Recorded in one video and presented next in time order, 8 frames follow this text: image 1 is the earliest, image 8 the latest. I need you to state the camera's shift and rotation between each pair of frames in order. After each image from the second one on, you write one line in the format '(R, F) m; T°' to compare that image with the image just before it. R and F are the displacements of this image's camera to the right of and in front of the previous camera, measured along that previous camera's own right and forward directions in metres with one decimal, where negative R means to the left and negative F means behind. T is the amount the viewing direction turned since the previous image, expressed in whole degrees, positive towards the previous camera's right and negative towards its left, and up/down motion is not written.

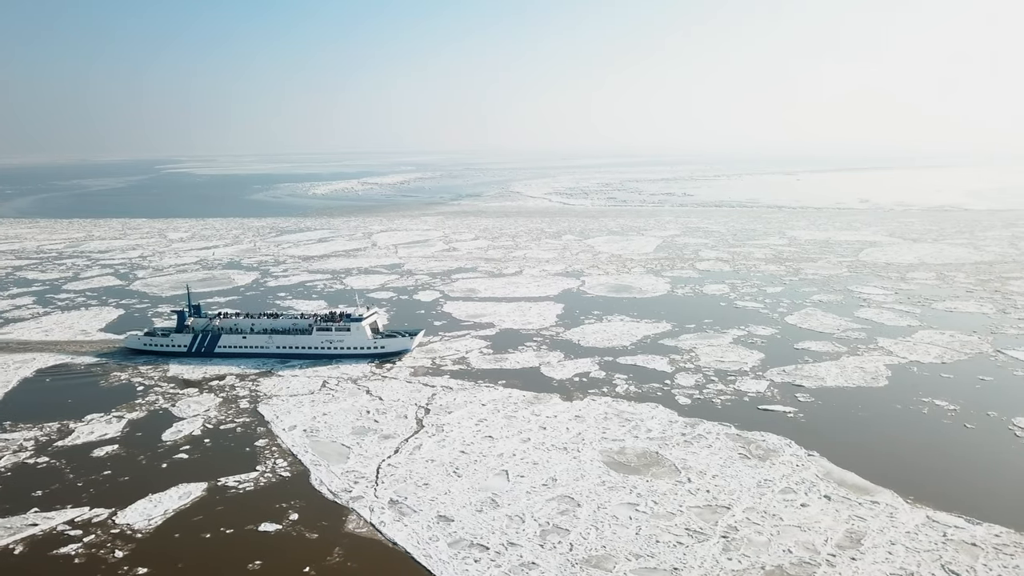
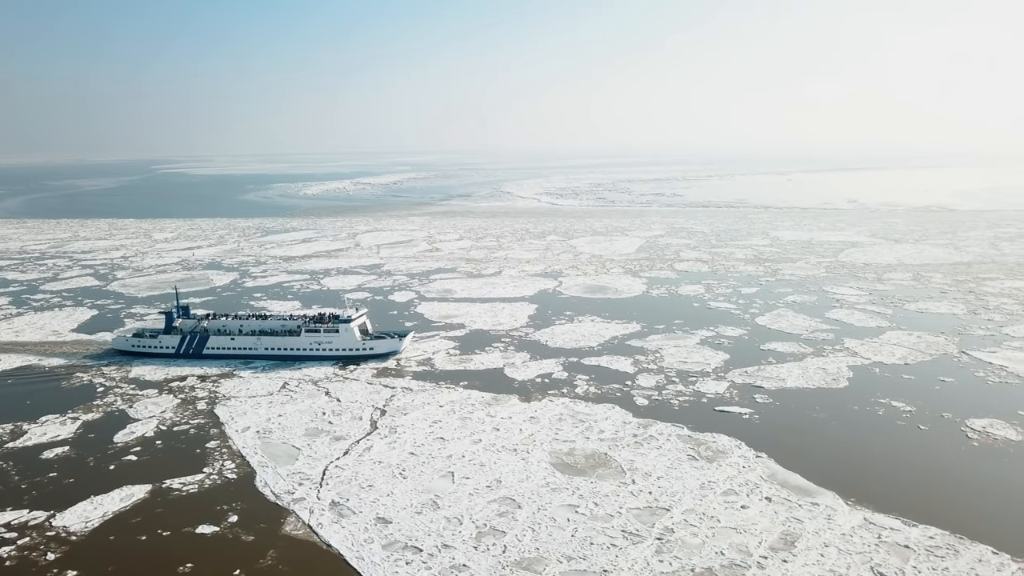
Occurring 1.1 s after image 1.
(+1.0, 0.0) m; 0°
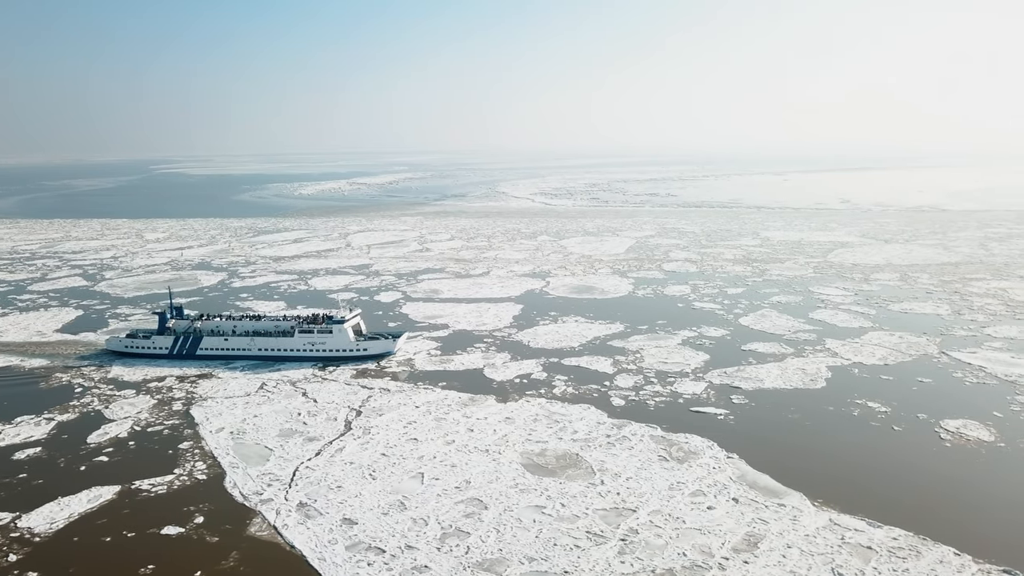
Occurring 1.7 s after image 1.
(+0.5, 0.0) m; 0°
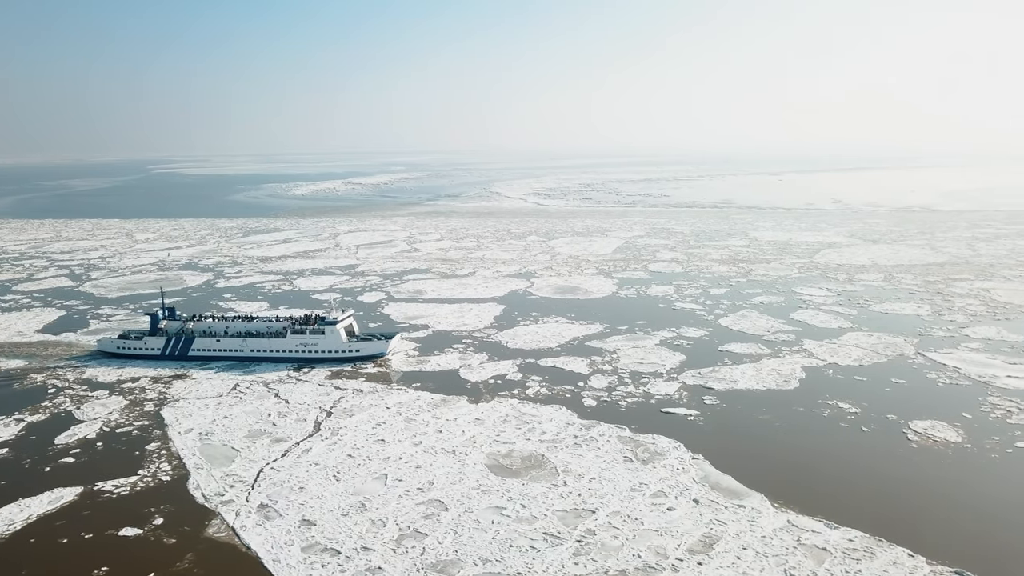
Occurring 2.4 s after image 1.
(+0.7, 0.0) m; 0°
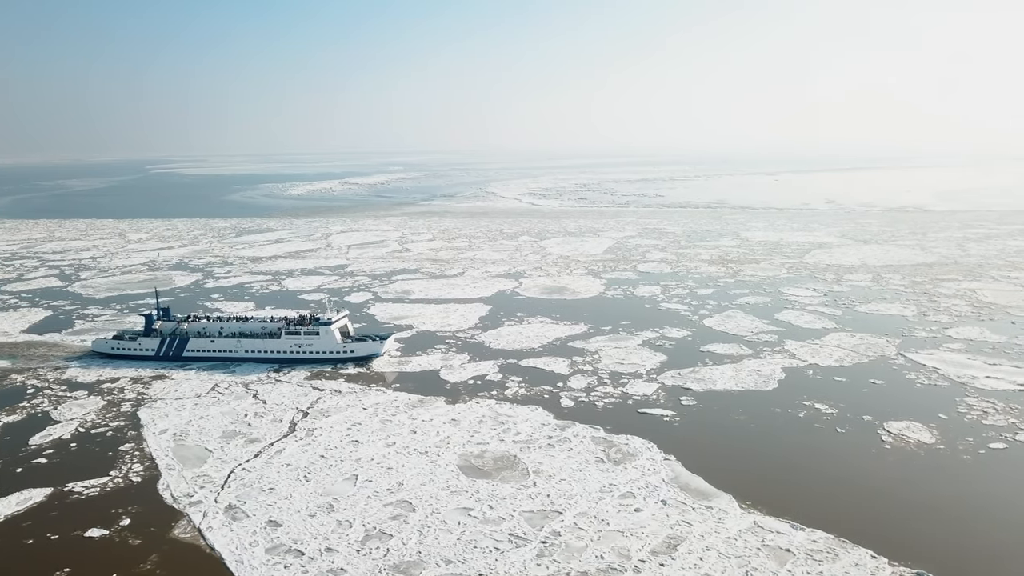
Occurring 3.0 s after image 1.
(+0.5, 0.0) m; 0°
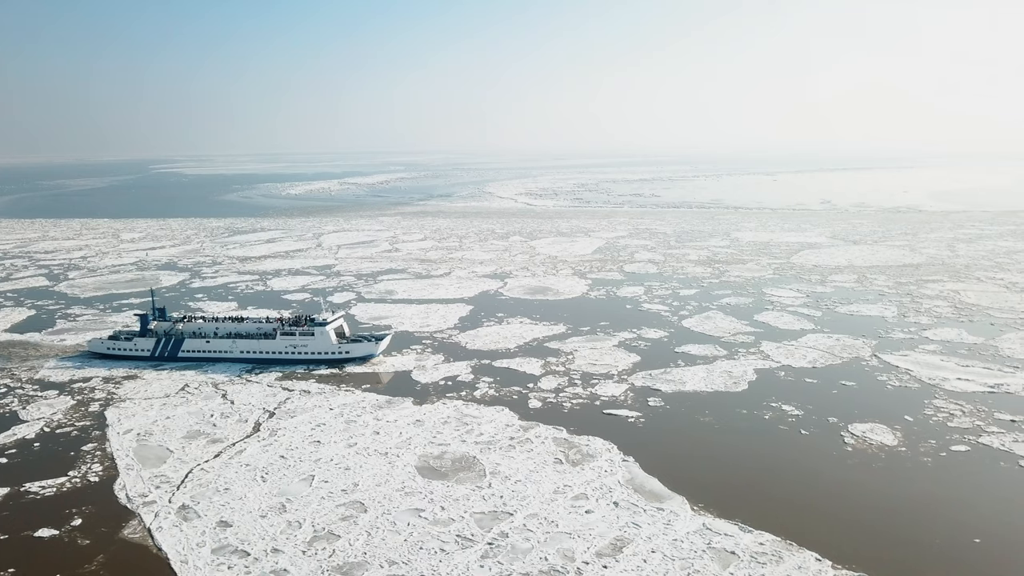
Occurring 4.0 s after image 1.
(+0.9, 0.0) m; 0°
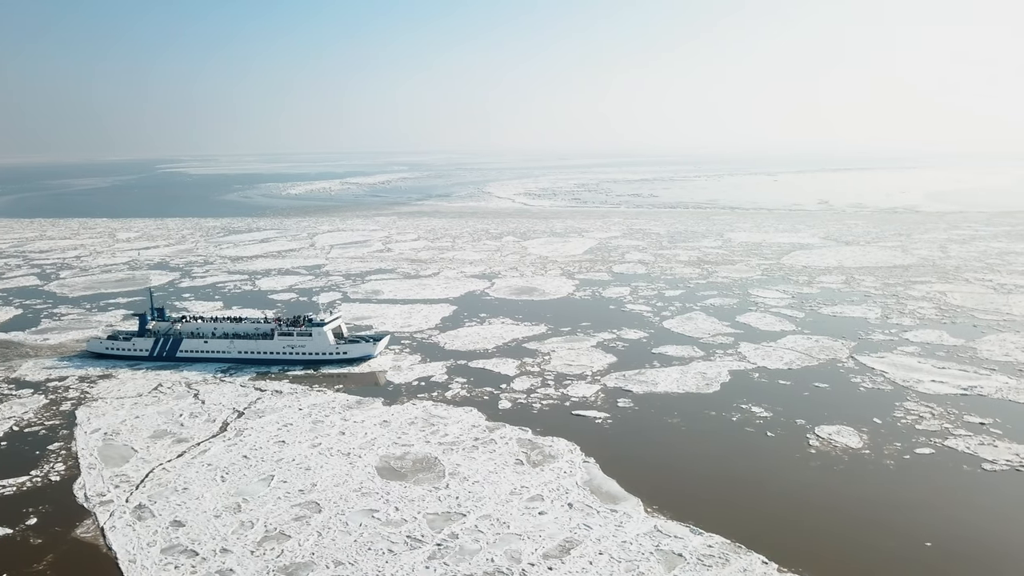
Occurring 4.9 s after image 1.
(+0.9, 0.0) m; 0°
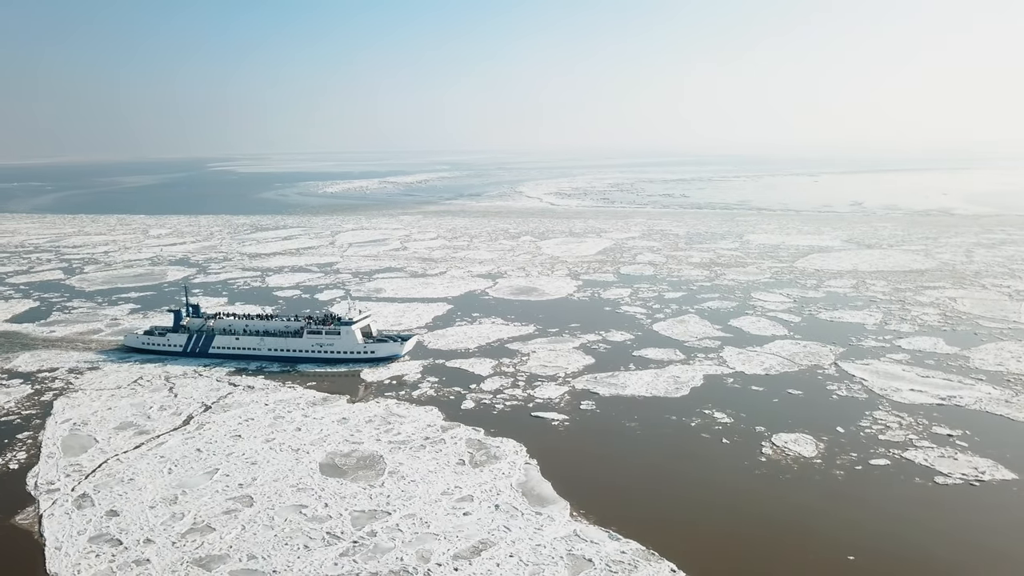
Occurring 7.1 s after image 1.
(+1.9, +0.1) m; -4°
